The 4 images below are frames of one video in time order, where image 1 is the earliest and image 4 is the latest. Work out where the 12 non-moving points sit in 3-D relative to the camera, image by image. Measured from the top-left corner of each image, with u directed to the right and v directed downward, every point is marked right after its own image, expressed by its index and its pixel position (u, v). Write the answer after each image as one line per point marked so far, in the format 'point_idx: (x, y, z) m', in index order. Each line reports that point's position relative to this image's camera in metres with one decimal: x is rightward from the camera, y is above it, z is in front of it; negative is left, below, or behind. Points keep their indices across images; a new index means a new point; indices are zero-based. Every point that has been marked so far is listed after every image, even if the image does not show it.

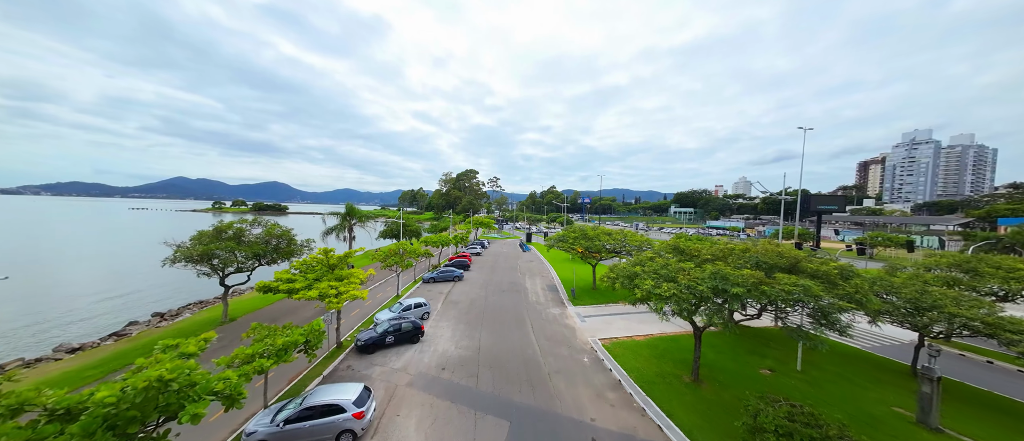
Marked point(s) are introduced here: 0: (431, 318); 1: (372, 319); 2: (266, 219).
0: (-5.4, -6.5, +19.0) m
1: (-8.8, -6.2, +17.8) m
2: (-16.2, +0.1, +18.5) m
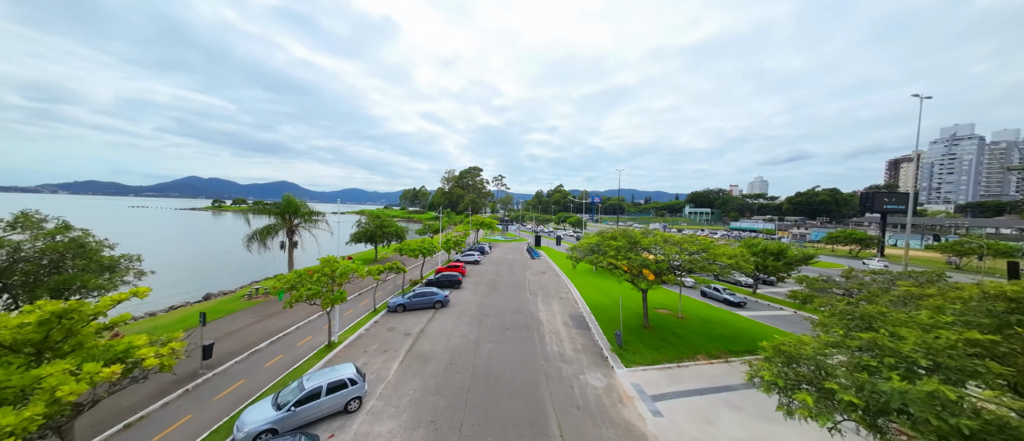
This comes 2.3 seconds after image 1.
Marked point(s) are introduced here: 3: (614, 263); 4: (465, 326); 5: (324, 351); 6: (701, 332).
0: (-5.1, -6.5, +9.9) m
1: (-8.5, -6.2, +8.8) m
2: (-15.9, +0.1, +9.6) m
3: (+5.8, -2.5, +16.3) m
4: (-2.8, -6.2, +16.8) m
5: (-8.8, -6.0, +13.3) m
6: (+11.0, -6.5, +16.5) m
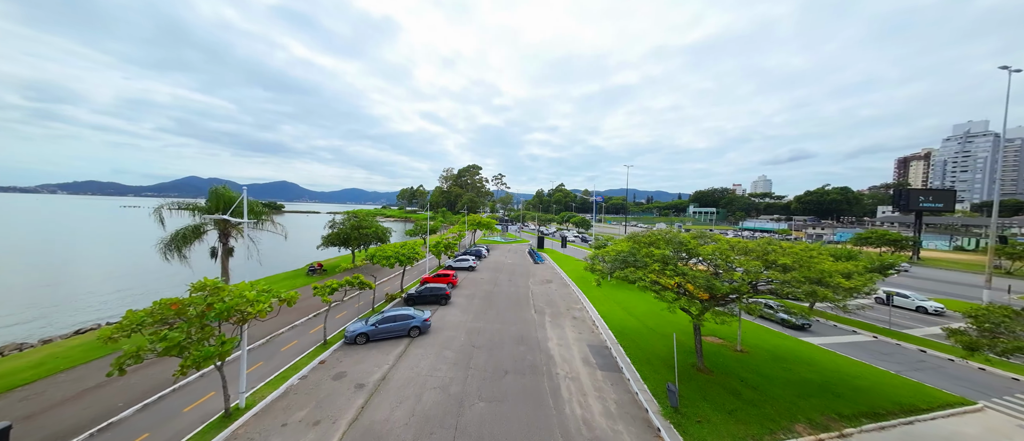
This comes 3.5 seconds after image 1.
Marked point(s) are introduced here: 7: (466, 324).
0: (-5.0, -6.4, +5.1) m
1: (-8.5, -6.2, +4.0) m
2: (-15.8, +0.2, +4.8) m
3: (+5.8, -2.4, +11.4) m
4: (-2.7, -6.2, +11.9) m
5: (-8.7, -6.0, +8.4) m
6: (+11.0, -6.4, +11.7) m
7: (-2.6, -6.0, +16.5) m
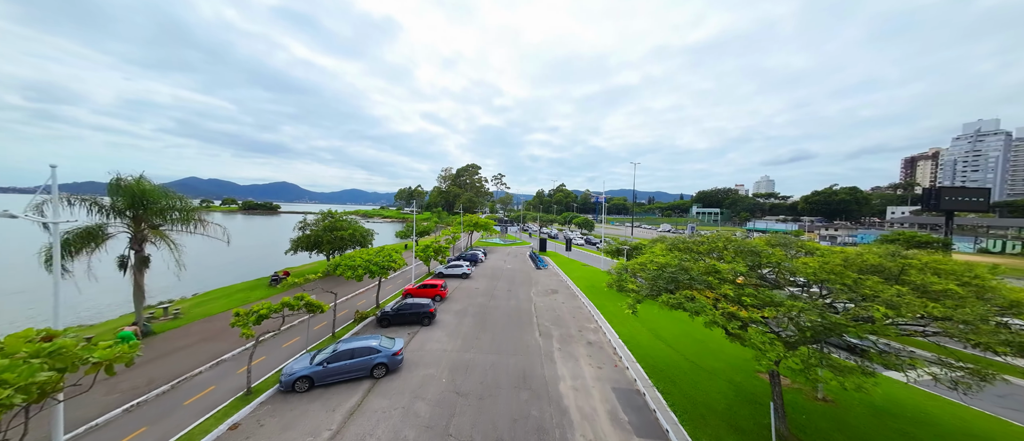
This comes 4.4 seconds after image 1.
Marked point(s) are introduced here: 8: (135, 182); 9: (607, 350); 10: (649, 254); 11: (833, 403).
0: (-5.1, -6.4, +1.4) m
1: (-8.6, -6.1, +0.3) m
2: (-15.9, +0.2, +1.1) m
3: (+5.8, -2.4, +7.7) m
4: (-2.8, -6.2, +8.2) m
5: (-8.8, -6.0, +4.7) m
6: (+11.0, -6.5, +7.9) m
7: (-2.7, -6.0, +12.8) m
8: (-16.5, +1.6, +12.4) m
9: (+4.5, -6.2, +13.9) m
10: (+5.3, -1.2, +10.9) m
11: (+11.0, -6.2, +9.7) m
